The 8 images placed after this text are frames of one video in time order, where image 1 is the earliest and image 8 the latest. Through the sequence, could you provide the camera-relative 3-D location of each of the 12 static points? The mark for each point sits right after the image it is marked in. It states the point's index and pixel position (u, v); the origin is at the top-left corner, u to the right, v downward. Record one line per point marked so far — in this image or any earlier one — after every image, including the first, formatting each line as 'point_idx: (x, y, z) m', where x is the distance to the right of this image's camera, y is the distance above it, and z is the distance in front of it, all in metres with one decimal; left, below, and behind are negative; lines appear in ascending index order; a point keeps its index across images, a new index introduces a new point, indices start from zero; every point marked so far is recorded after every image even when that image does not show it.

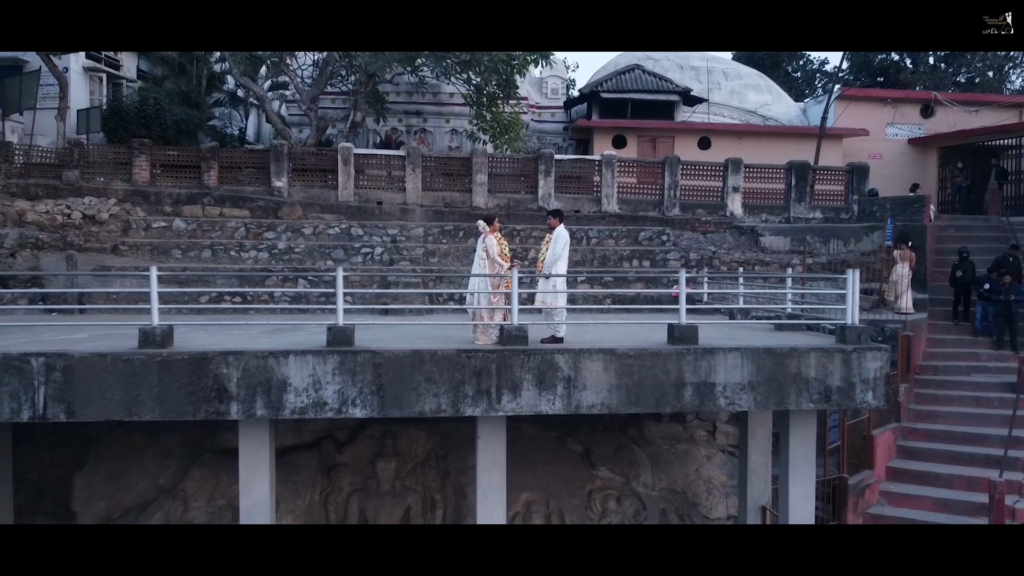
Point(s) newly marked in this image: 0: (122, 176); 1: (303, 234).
0: (-3.3, +0.9, +10.6) m
1: (-1.7, +0.4, +10.3) m
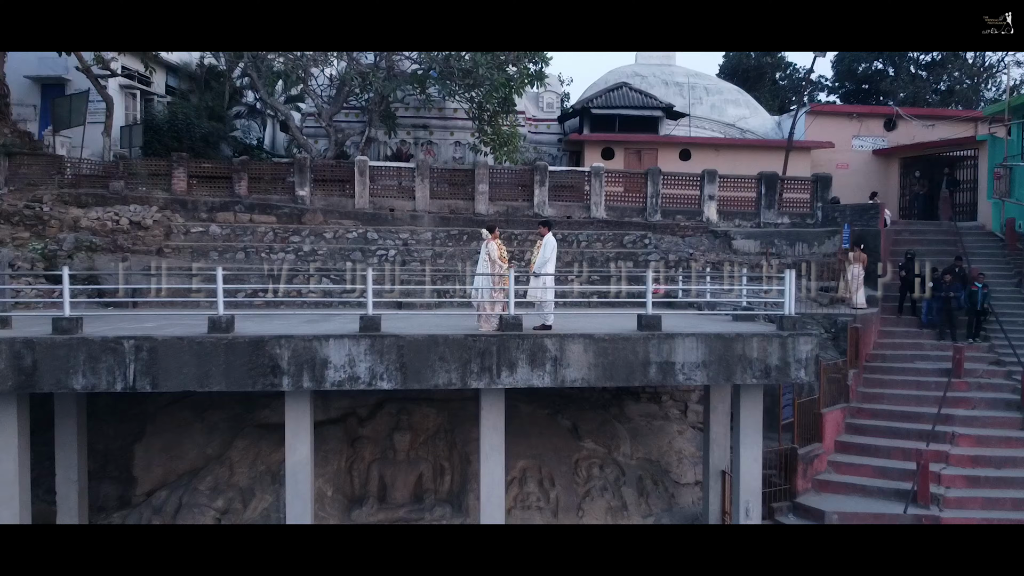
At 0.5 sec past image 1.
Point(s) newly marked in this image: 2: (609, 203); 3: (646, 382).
0: (-3.3, +1.0, +11.8) m
1: (-1.7, +0.5, +11.5) m
2: (+1.0, +0.9, +12.5) m
3: (+0.7, -0.5, +6.6) m
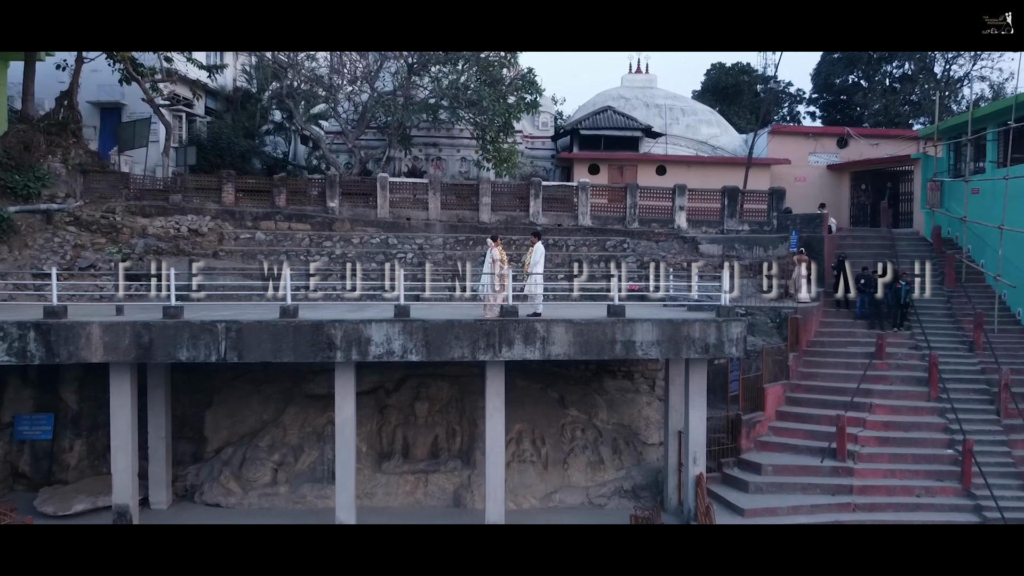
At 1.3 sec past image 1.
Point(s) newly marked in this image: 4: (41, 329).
0: (-3.4, +1.0, +13.9) m
1: (-1.7, +0.5, +13.6) m
2: (+1.0, +0.9, +14.5) m
3: (+0.7, -0.5, +8.7) m
4: (-3.1, -0.3, +8.1) m
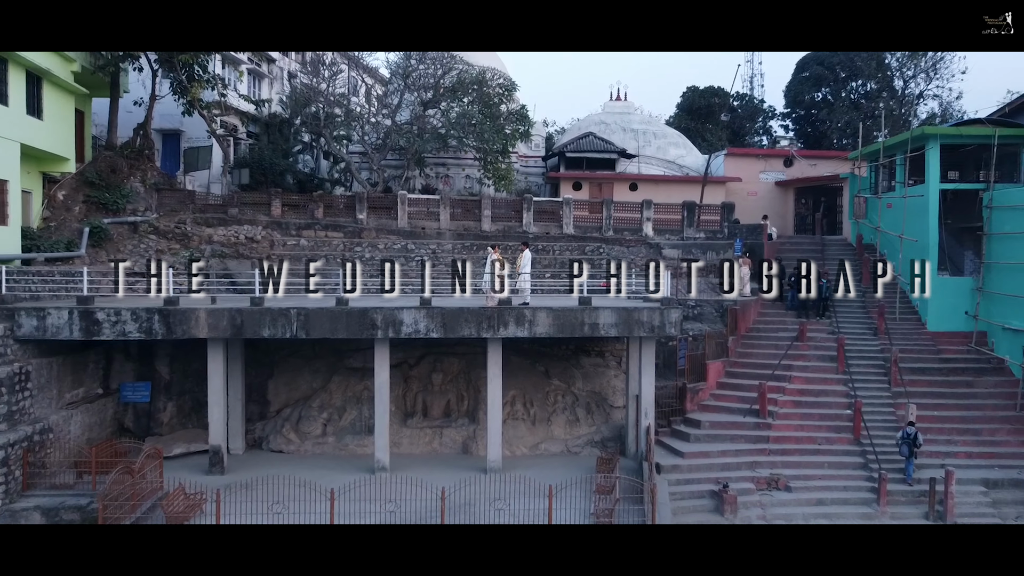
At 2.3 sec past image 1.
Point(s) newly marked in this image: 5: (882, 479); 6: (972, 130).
0: (-3.4, +1.0, +16.9) m
1: (-1.8, +0.5, +16.5) m
2: (+0.9, +0.9, +17.5) m
3: (+0.7, -0.4, +11.6) m
4: (-3.1, -0.2, +11.1) m
5: (+3.5, -1.8, +11.9) m
6: (+5.4, +1.9, +14.9) m
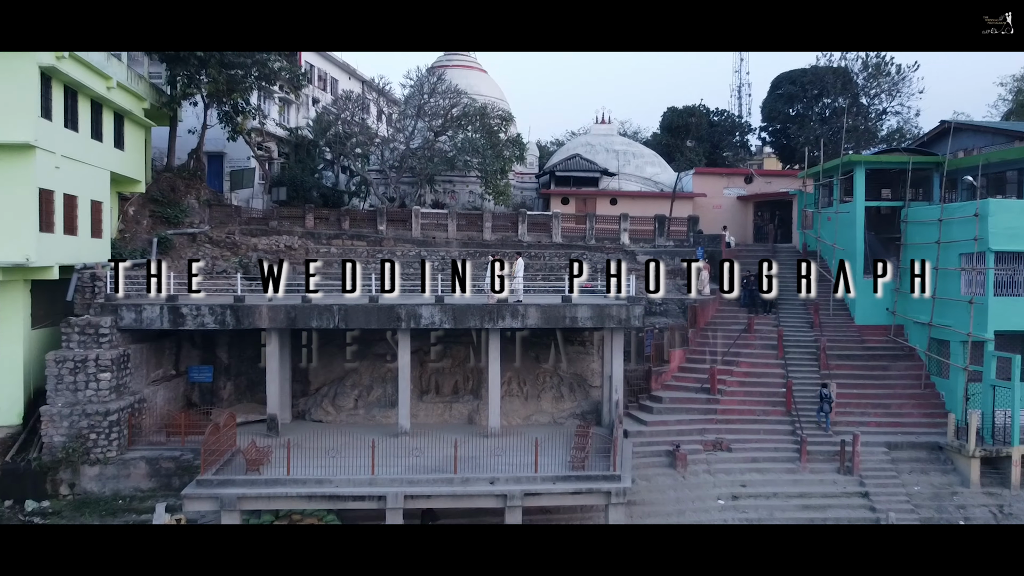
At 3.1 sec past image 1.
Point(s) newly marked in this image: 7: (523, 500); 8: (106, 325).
0: (-3.4, +1.0, +19.8) m
1: (-1.8, +0.5, +19.5) m
2: (+0.9, +0.9, +20.5) m
3: (+0.6, -0.4, +14.6) m
4: (-3.2, -0.2, +14.1) m
5: (+3.5, -1.8, +14.9) m
6: (+5.4, +1.9, +17.9) m
7: (+0.1, -2.1, +12.1) m
8: (-4.5, -0.4, +13.7) m
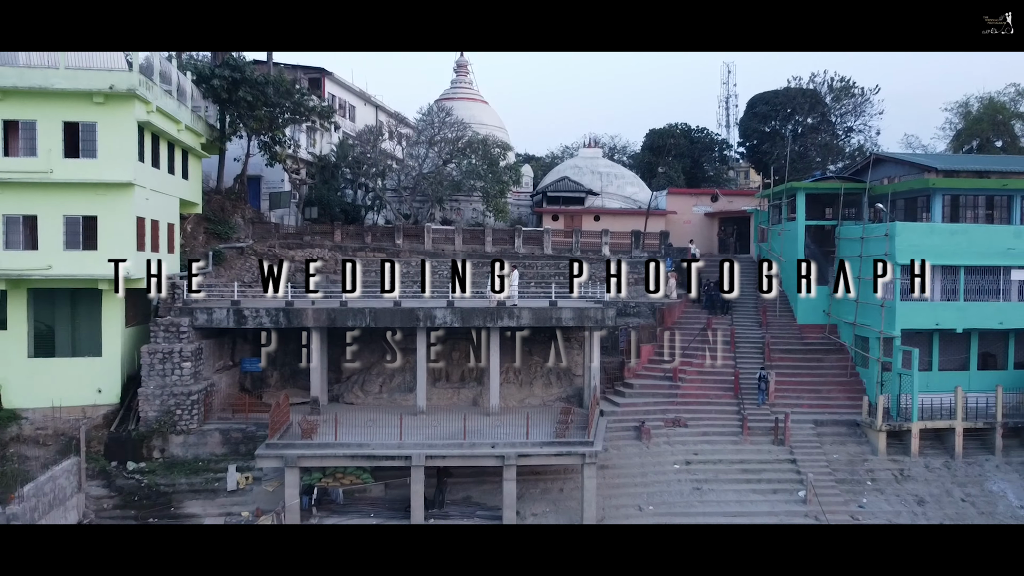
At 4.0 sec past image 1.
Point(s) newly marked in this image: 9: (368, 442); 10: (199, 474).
0: (-3.5, +0.9, +23.3) m
1: (-1.9, +0.4, +23.0) m
2: (+0.8, +0.8, +24.0) m
3: (+0.6, -0.5, +18.1) m
4: (-3.2, -0.3, +17.5) m
5: (+3.4, -1.9, +18.3) m
6: (+5.4, +1.8, +21.3) m
7: (+0.1, -2.1, +15.5) m
8: (-4.5, -0.5, +17.1) m
9: (-1.8, -1.9, +15.4) m
10: (-4.0, -2.4, +16.1) m
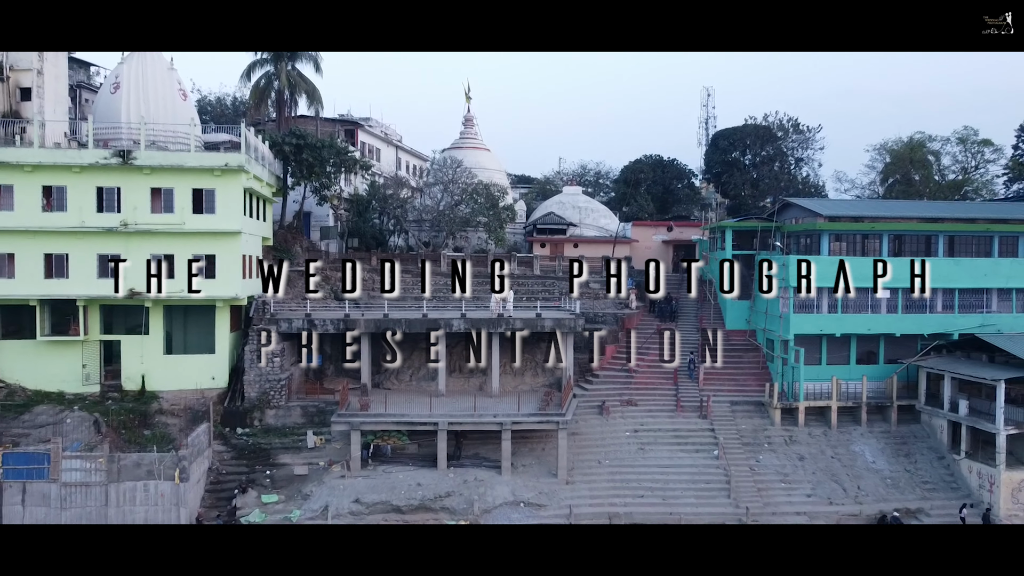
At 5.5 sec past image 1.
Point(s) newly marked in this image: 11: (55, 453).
0: (-3.6, +0.6, +30.0) m
1: (-2.0, +0.1, +29.7) m
2: (+0.7, +0.5, +30.7) m
3: (+0.5, -0.9, +24.8) m
4: (-3.3, -0.6, +24.2) m
5: (+3.4, -2.3, +25.0) m
6: (+5.3, +1.5, +28.0) m
7: (0.0, -2.5, +22.2) m
8: (-4.6, -0.8, +23.8) m
9: (-1.9, -2.2, +22.1) m
10: (-4.1, -2.7, +22.8) m
11: (-6.9, -2.5, +18.9) m
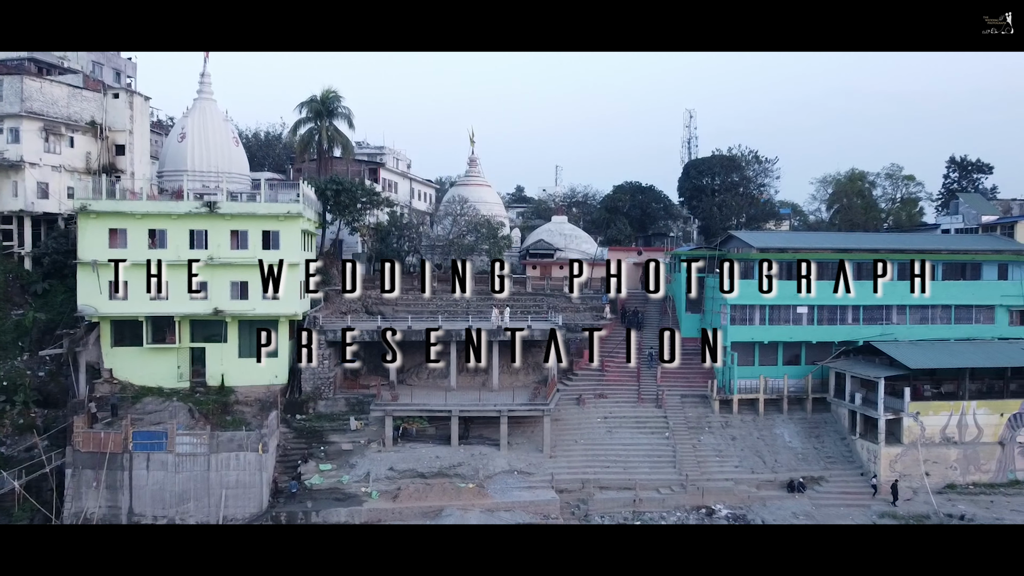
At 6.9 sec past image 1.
0: (-3.7, +0.2, +36.7) m
1: (-2.1, -0.3, +36.4) m
2: (+0.7, +0.1, +37.4) m
3: (+0.4, -1.3, +31.5) m
4: (-3.4, -1.1, +31.0) m
5: (+3.3, -2.7, +31.8) m
6: (+5.2, +1.0, +34.8) m
7: (-0.1, -2.9, +28.9) m
8: (-4.7, -1.3, +30.6) m
9: (-1.9, -2.7, +28.8) m
10: (-4.2, -3.2, +29.5) m
11: (-7.0, -3.0, +25.6) m
